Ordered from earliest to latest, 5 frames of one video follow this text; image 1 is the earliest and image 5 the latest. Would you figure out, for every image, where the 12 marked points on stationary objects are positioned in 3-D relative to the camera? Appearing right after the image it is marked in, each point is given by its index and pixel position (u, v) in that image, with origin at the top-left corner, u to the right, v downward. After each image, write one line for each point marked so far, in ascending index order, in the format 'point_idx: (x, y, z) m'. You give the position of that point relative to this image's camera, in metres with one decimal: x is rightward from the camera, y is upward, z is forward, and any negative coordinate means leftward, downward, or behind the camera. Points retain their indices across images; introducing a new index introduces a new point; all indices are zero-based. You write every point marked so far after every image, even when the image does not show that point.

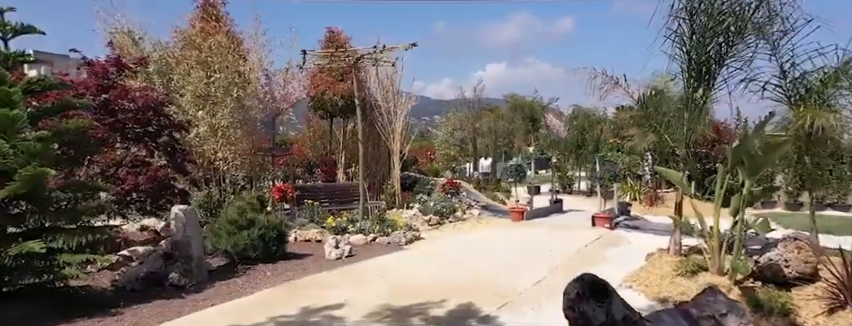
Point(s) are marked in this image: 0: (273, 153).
0: (-3.0, +0.2, +10.1) m
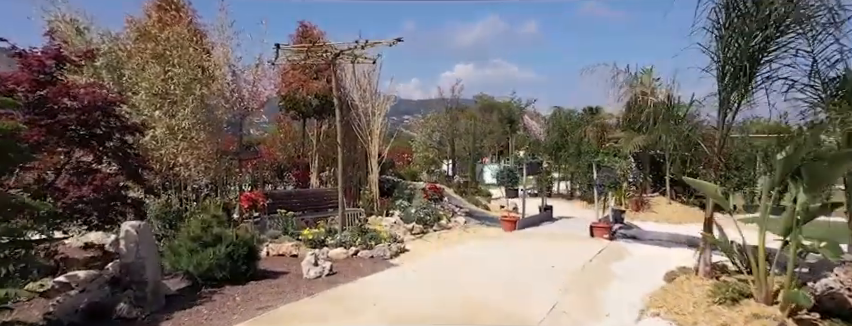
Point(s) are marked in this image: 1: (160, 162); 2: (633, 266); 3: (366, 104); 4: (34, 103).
0: (-3.4, +0.1, +9.2) m
1: (-3.7, 0.0, +7.1) m
2: (+2.4, -1.2, +5.8) m
3: (-1.3, +1.3, +11.2) m
4: (-4.1, +0.6, +5.4) m
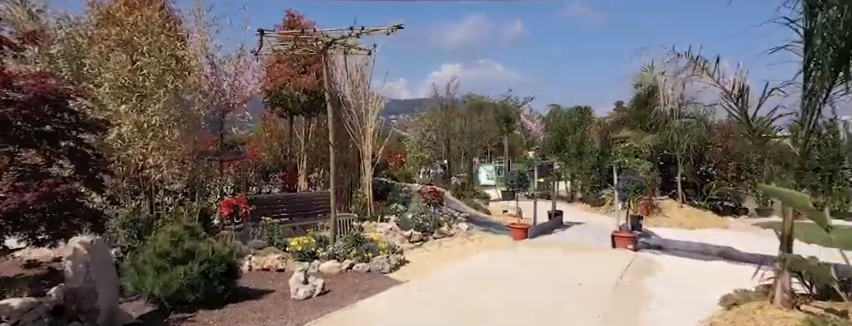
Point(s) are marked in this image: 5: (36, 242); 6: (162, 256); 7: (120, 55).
0: (-3.4, +0.1, +8.4) m
1: (-3.7, 0.0, +6.3) m
2: (+2.4, -1.2, +5.1) m
3: (-1.4, +1.3, +10.3) m
4: (-4.0, +0.6, +4.5) m
5: (-3.8, -0.8, +4.9) m
6: (-2.5, -0.9, +4.7) m
7: (-3.8, +1.3, +6.3) m
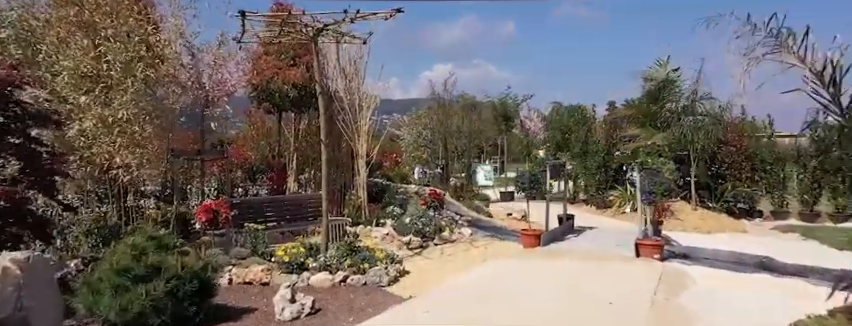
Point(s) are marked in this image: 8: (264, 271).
0: (-3.4, +0.1, +7.6) m
1: (-3.7, 0.0, +5.5) m
2: (+2.5, -1.2, +4.4) m
3: (-1.4, +1.3, +9.6) m
4: (-4.0, +0.6, +3.8) m
5: (-3.7, -0.8, +4.2) m
6: (-2.4, -0.9, +4.0) m
7: (-3.8, +1.4, +5.6) m
8: (-1.7, -1.2, +5.4) m
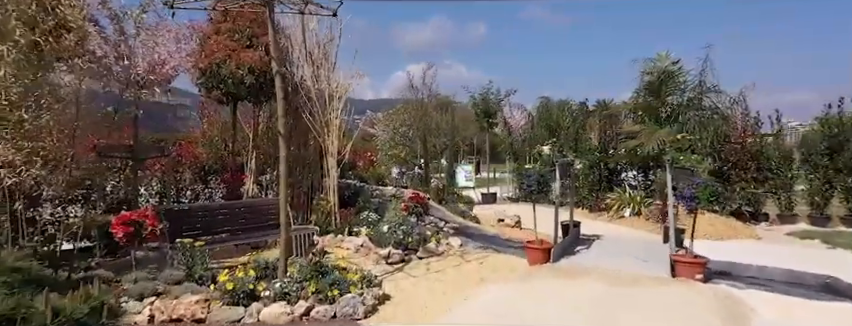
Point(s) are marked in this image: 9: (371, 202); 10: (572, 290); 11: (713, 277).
0: (-3.6, +0.1, +6.2) m
1: (-3.8, 0.0, +4.1) m
2: (+2.4, -1.2, +3.3) m
3: (-1.7, +1.3, +8.3) m
4: (-4.0, +0.6, +2.3) m
5: (-3.8, -0.7, +2.8) m
6: (-2.4, -0.8, +2.6) m
7: (-3.9, +1.4, +4.1) m
8: (-1.8, -1.1, +4.1) m
9: (-1.0, -0.7, +9.3) m
10: (+1.3, -1.1, +4.6) m
11: (+2.7, -1.0, +4.8) m
